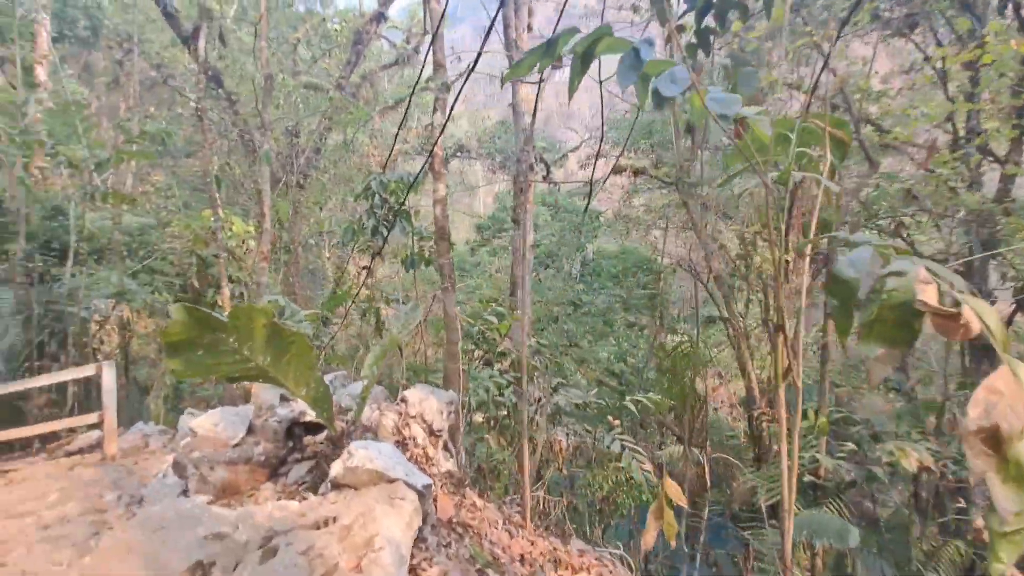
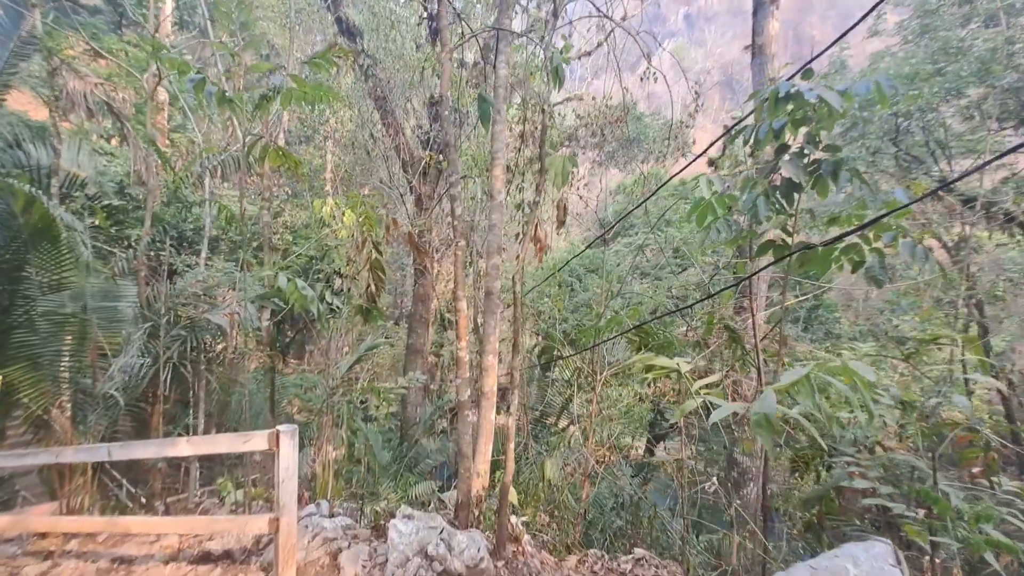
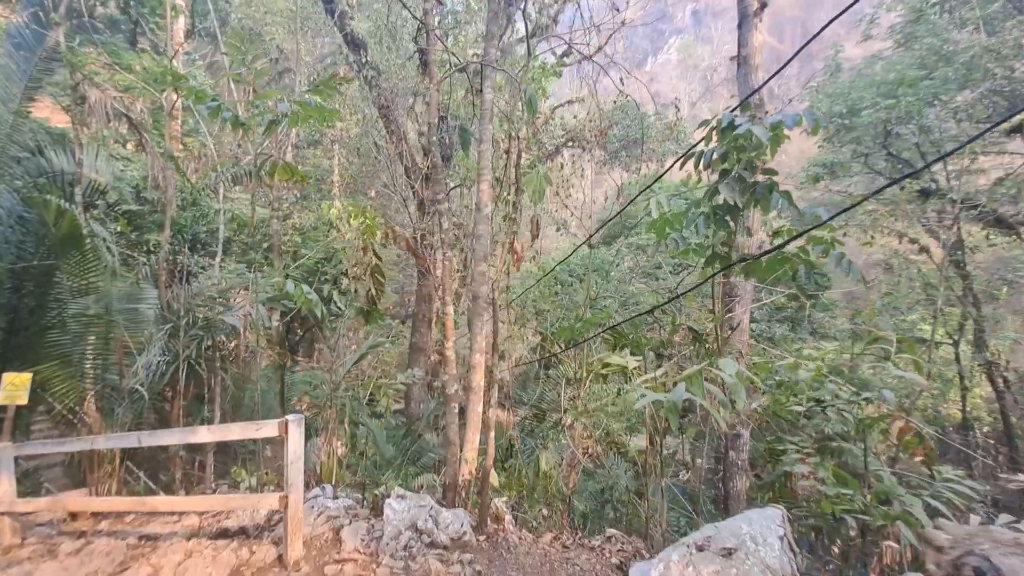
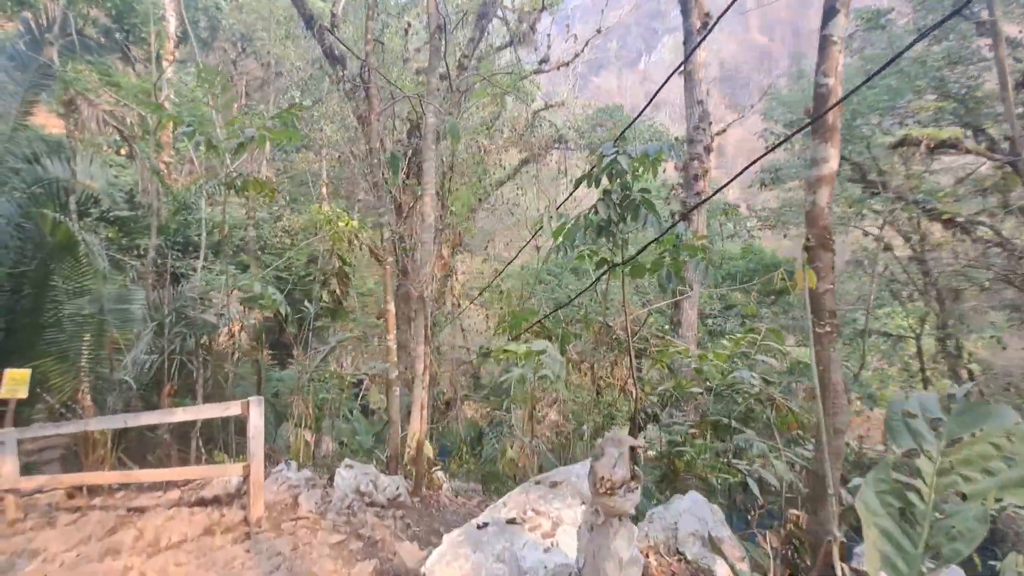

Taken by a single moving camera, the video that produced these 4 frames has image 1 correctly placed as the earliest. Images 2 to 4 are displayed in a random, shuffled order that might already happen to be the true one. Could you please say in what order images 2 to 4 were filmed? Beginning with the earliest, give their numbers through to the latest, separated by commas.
4, 3, 2
